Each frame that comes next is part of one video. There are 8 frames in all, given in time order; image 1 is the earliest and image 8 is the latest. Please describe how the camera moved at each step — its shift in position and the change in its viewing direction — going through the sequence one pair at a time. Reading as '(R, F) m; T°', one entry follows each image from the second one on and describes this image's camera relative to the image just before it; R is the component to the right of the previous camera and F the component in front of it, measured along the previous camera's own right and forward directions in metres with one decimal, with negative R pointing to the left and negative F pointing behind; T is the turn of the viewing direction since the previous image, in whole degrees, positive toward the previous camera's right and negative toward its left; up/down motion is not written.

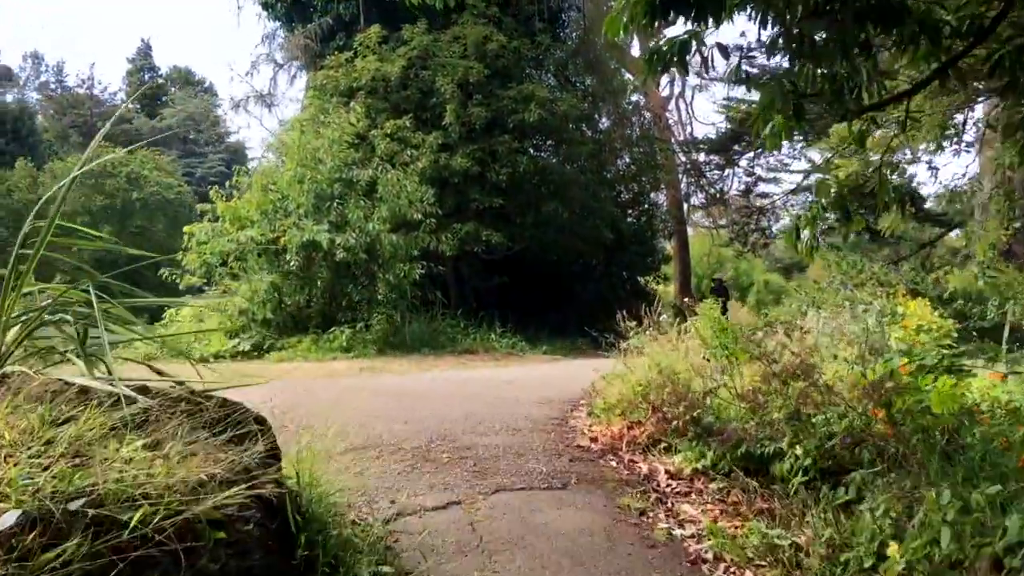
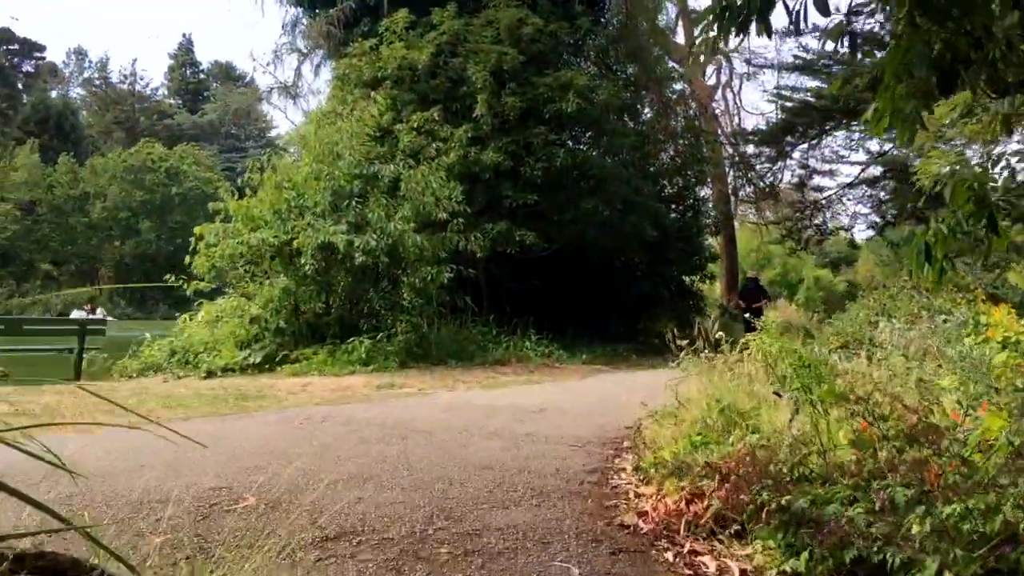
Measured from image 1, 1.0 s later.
(+0.1, +1.3) m; -2°
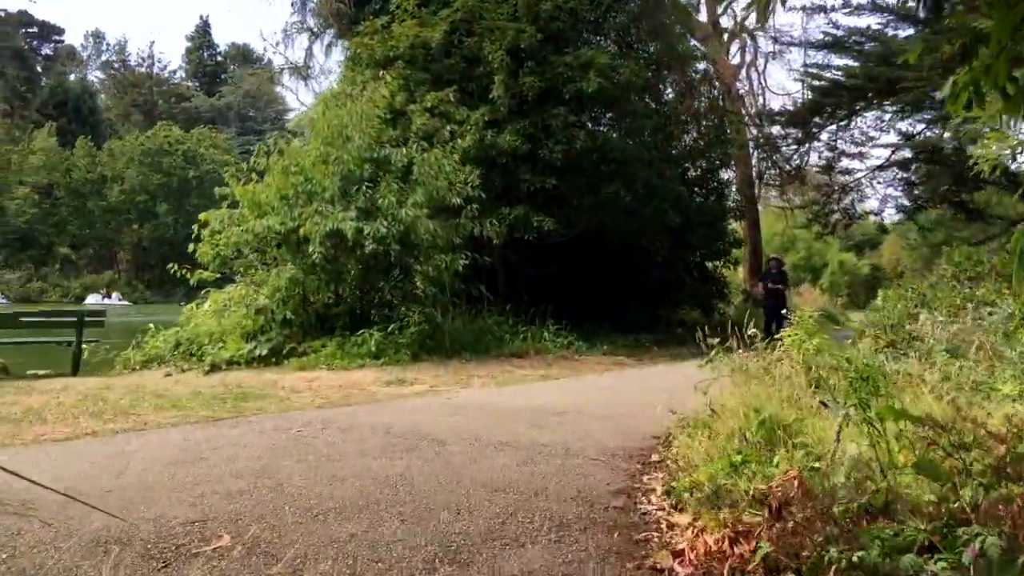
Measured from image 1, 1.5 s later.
(0.0, +0.6) m; -1°
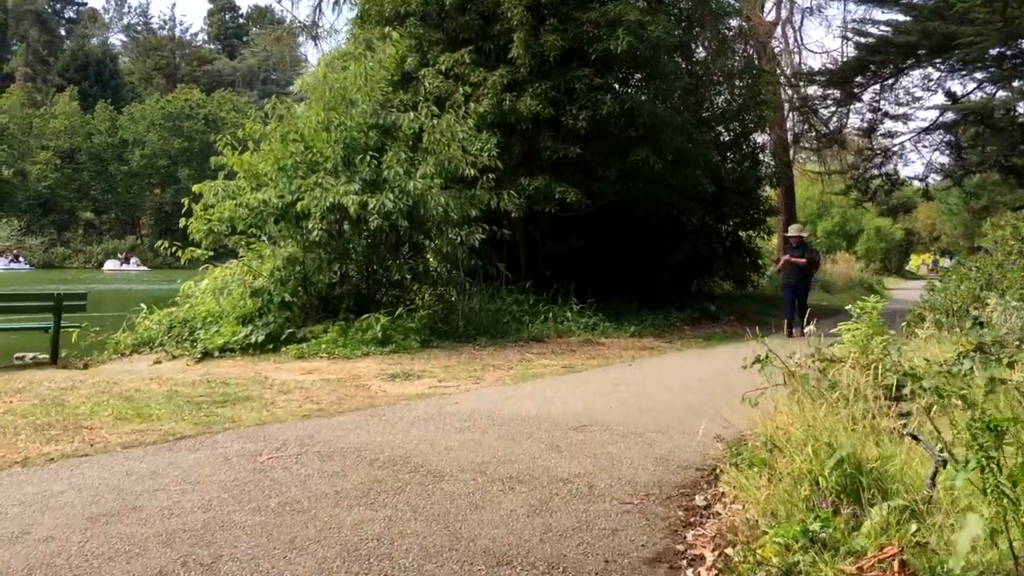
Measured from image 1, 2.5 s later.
(+0.1, +1.1) m; -1°
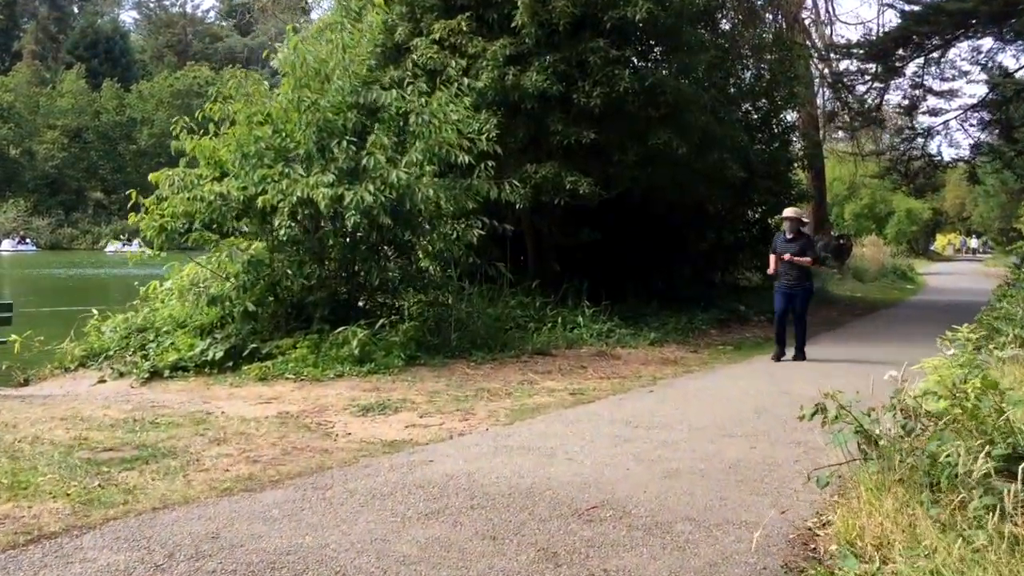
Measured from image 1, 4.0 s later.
(+0.2, +1.7) m; -1°
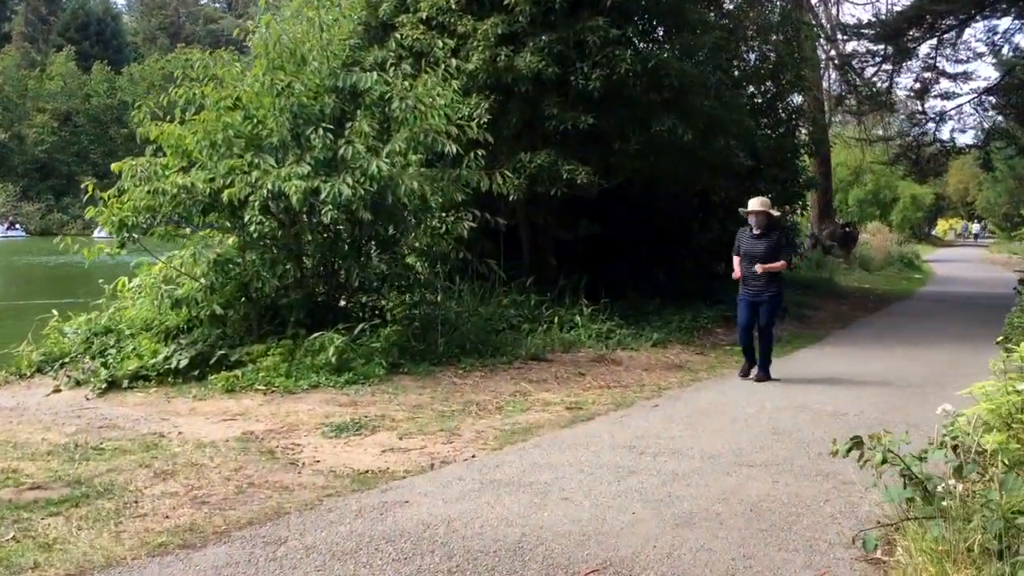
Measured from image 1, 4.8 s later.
(0.0, +0.8) m; 0°
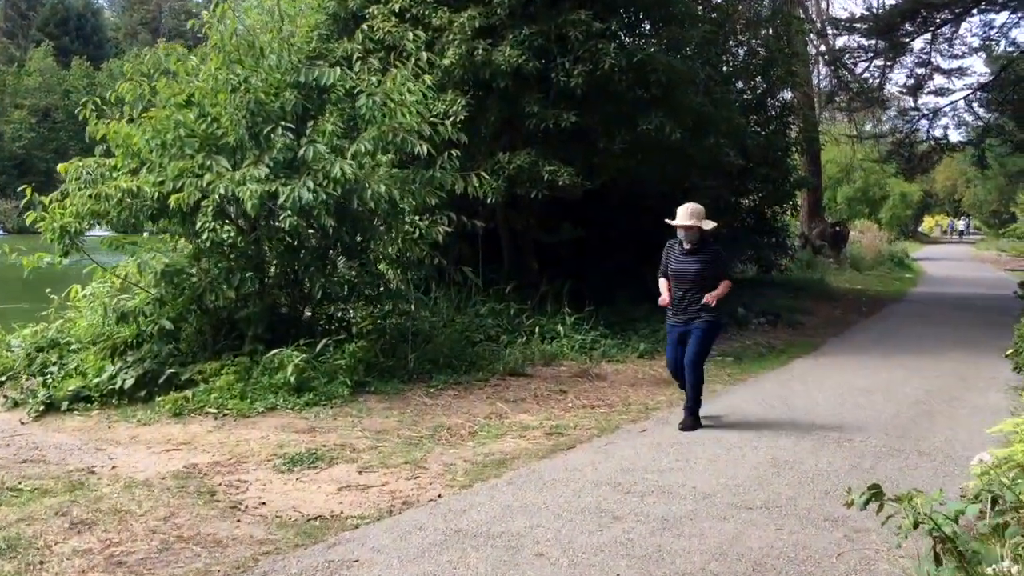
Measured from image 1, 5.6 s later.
(+0.1, +0.7) m; +1°
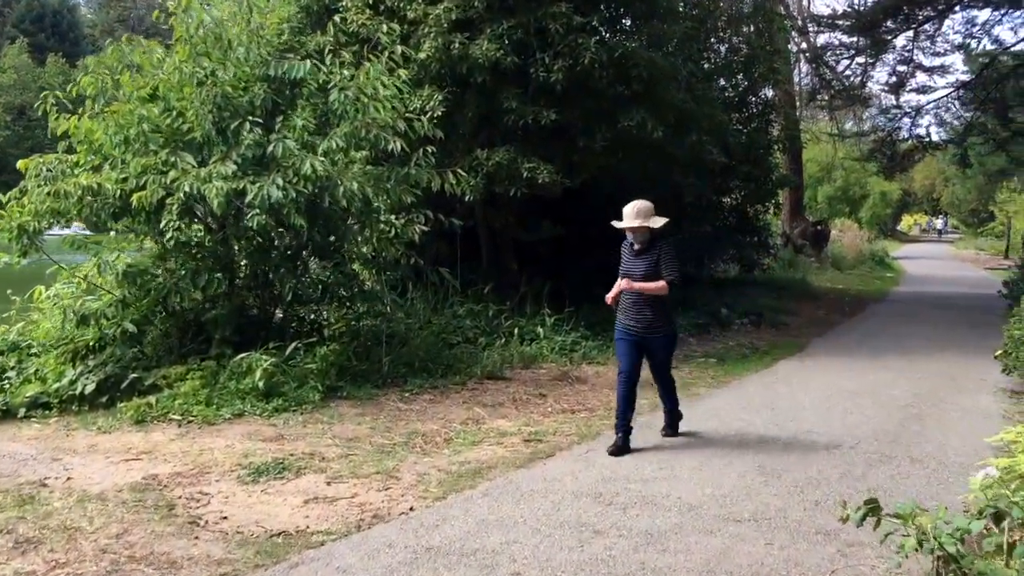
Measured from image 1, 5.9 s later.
(0.0, +0.3) m; +1°
